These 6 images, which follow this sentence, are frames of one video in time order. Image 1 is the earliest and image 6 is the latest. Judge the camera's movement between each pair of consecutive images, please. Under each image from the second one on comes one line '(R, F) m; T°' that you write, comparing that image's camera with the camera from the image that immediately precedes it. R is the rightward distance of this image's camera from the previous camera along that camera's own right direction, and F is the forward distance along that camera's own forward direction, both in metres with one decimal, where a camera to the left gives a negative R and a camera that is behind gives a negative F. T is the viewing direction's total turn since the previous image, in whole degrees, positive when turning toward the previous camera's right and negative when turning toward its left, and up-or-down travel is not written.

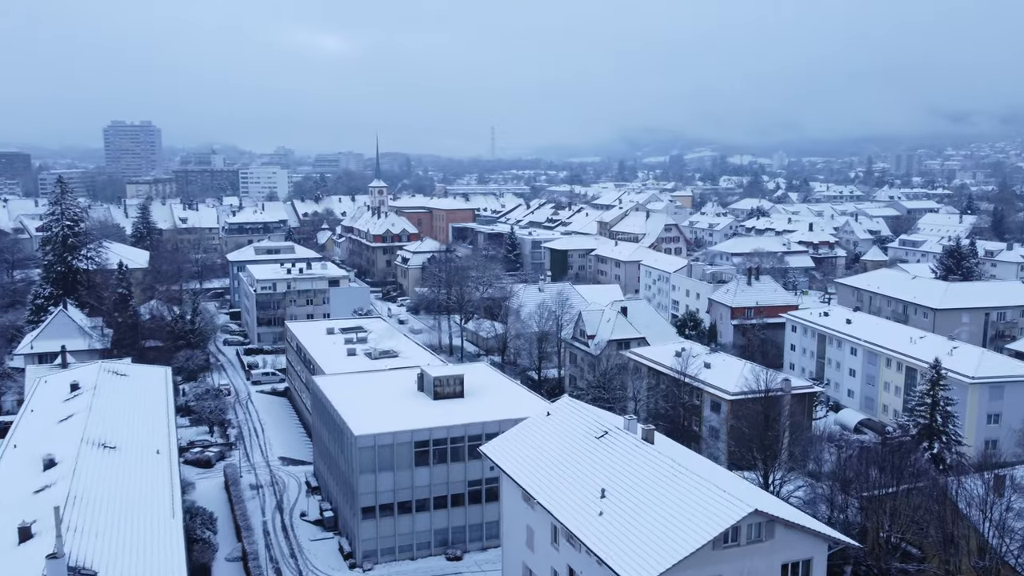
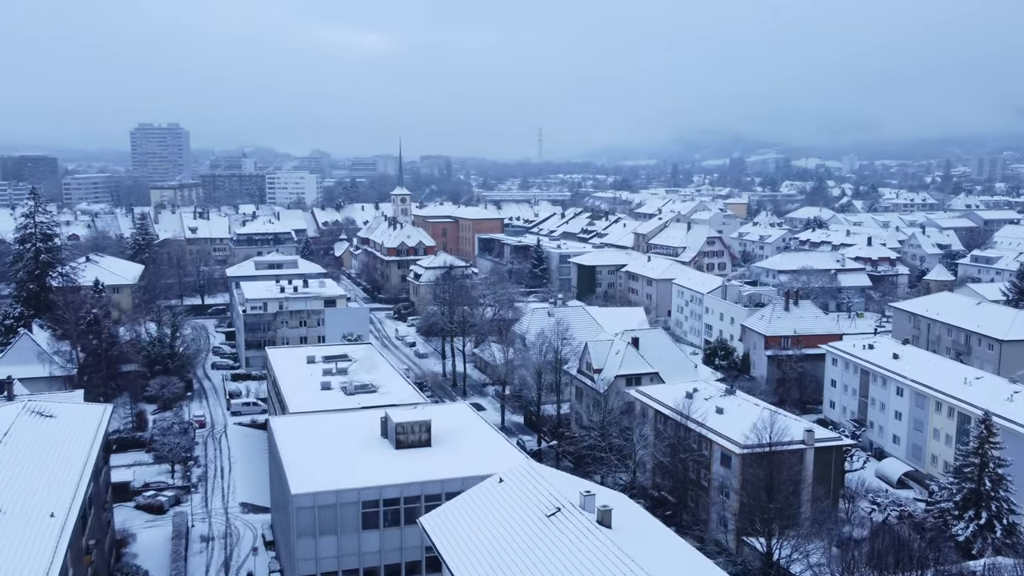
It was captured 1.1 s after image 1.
(+3.0, +4.3) m; -4°
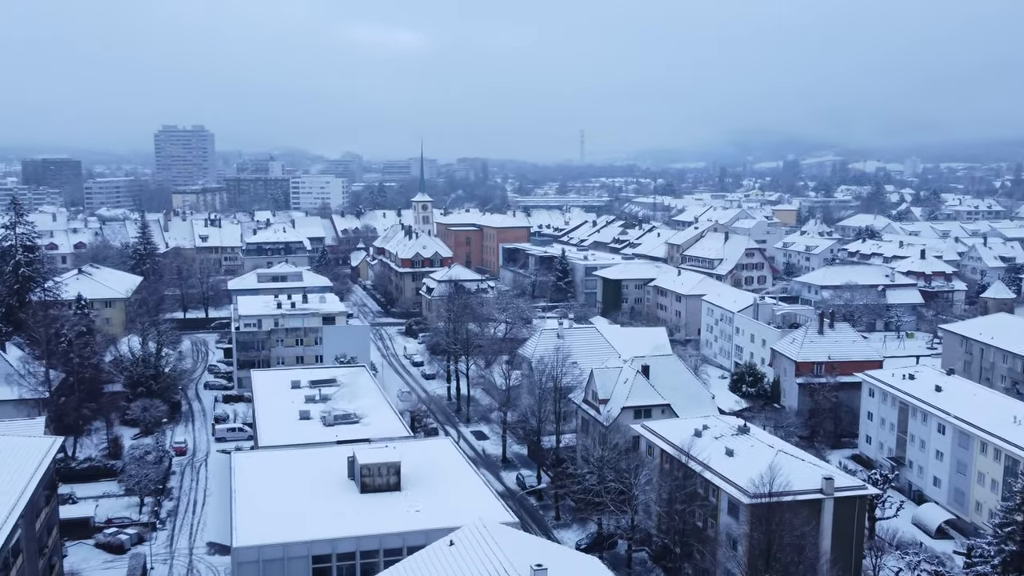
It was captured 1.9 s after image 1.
(+2.3, +3.2) m; -4°
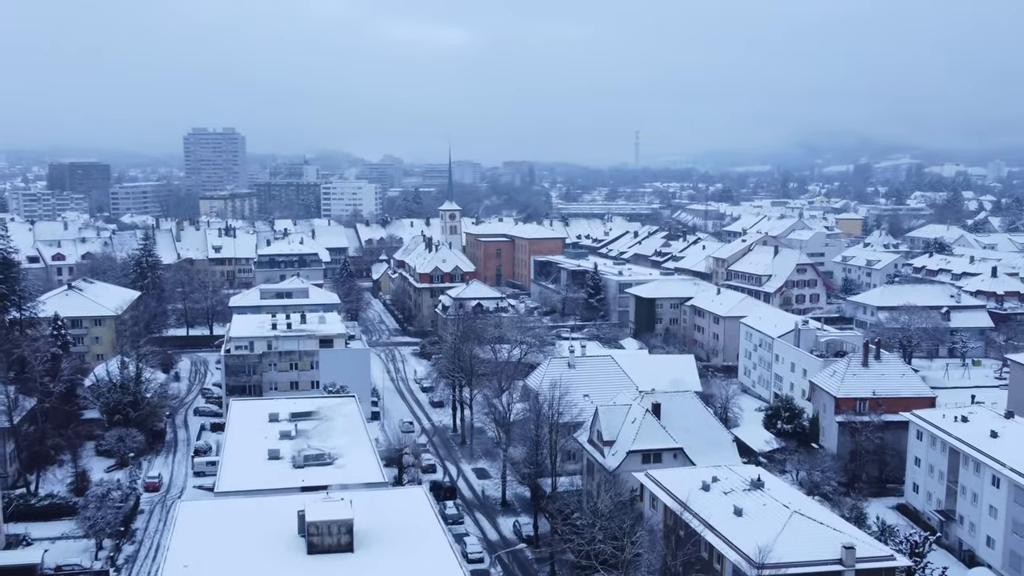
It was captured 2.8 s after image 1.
(+2.6, +3.7) m; -4°
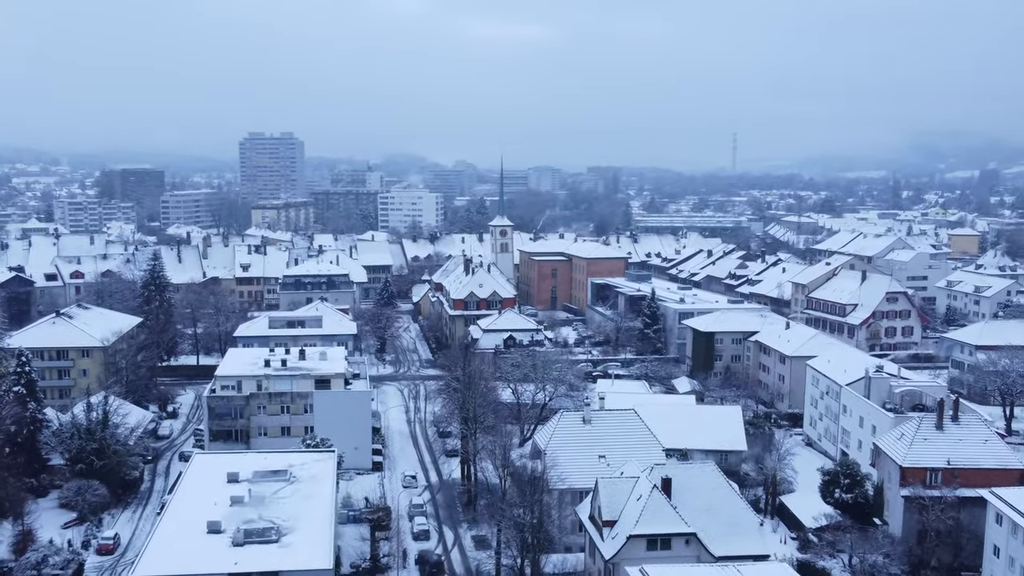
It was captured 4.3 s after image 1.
(+3.8, +5.1) m; -7°
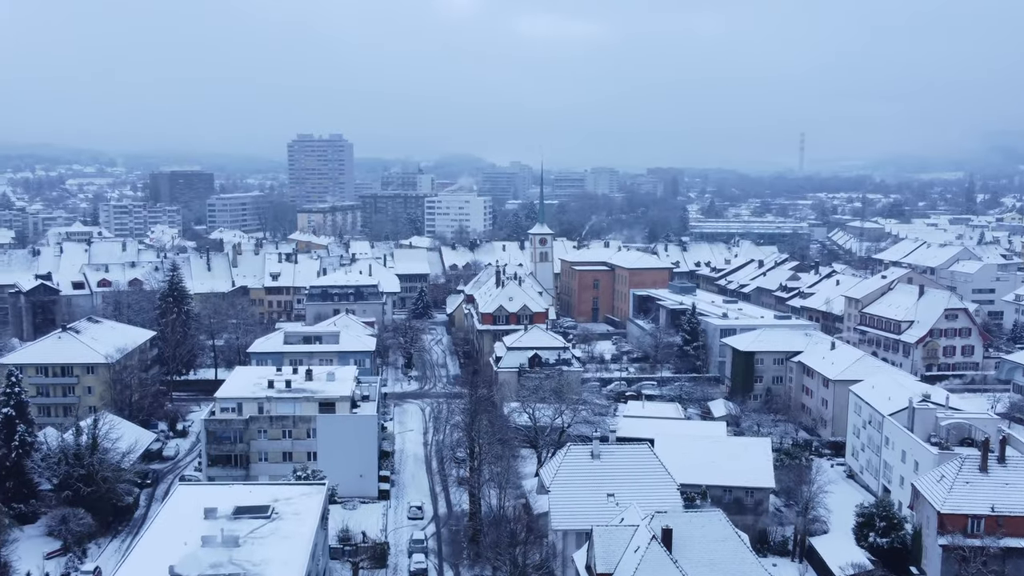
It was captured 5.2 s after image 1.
(+2.5, +2.1) m; -5°
